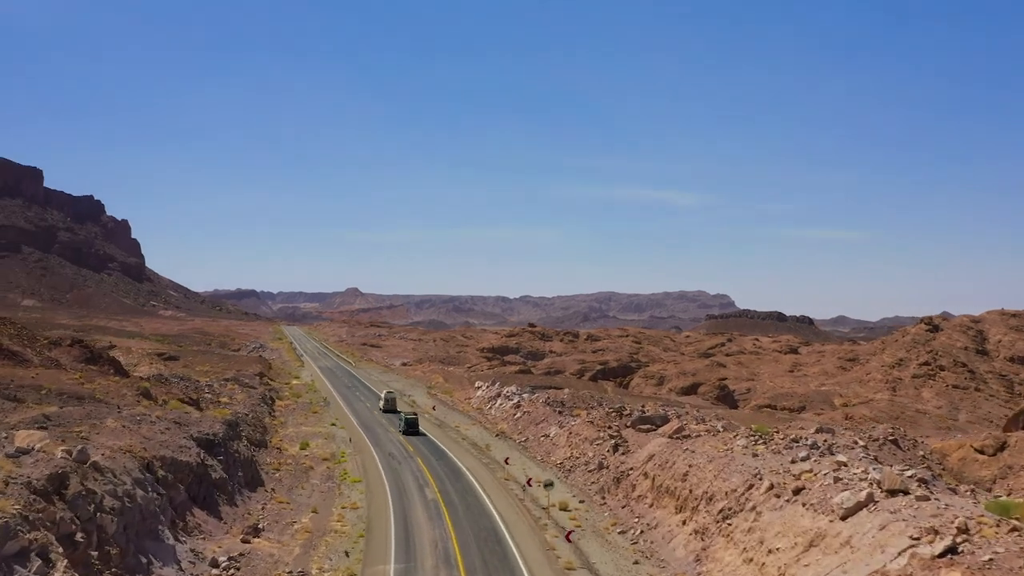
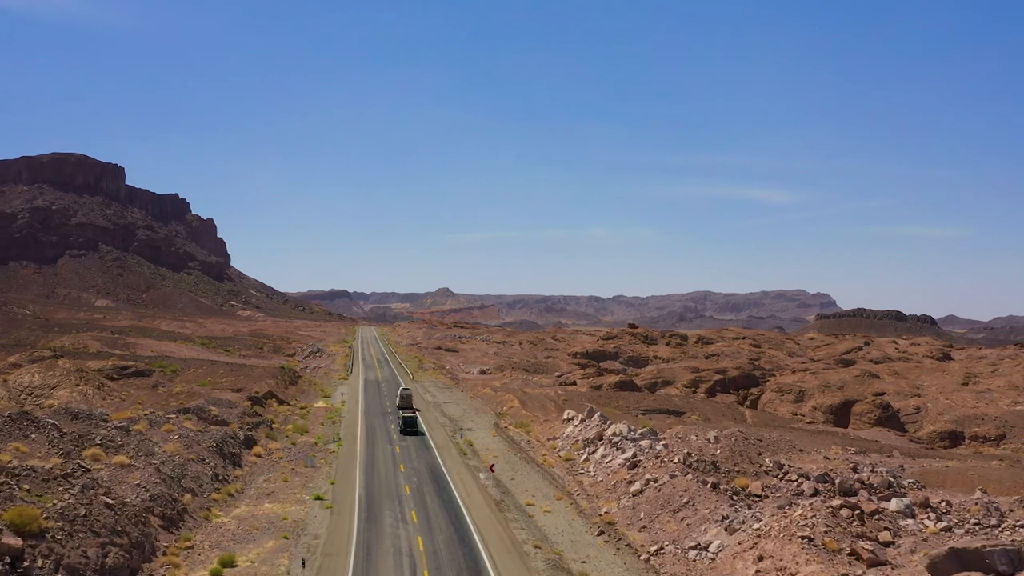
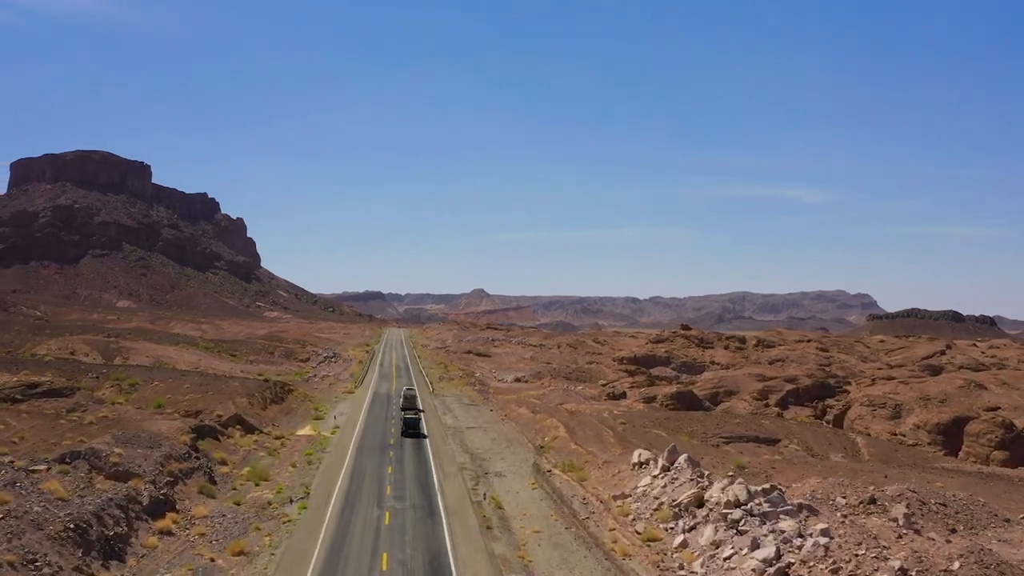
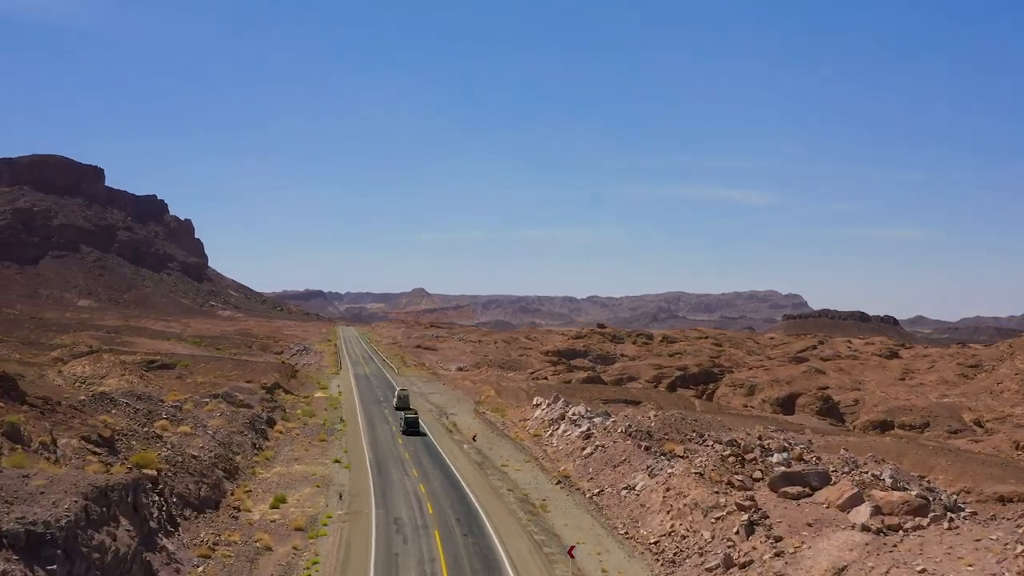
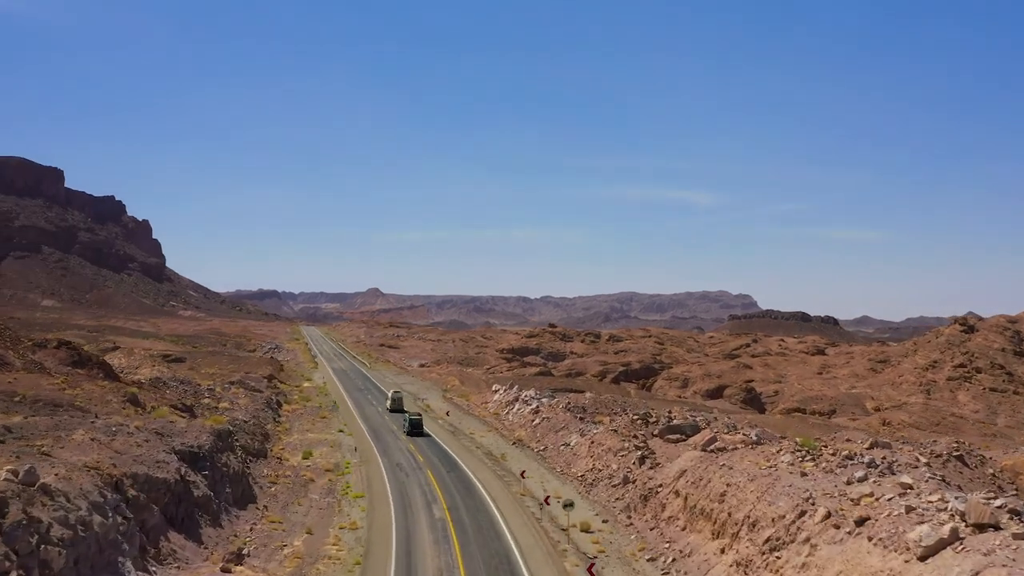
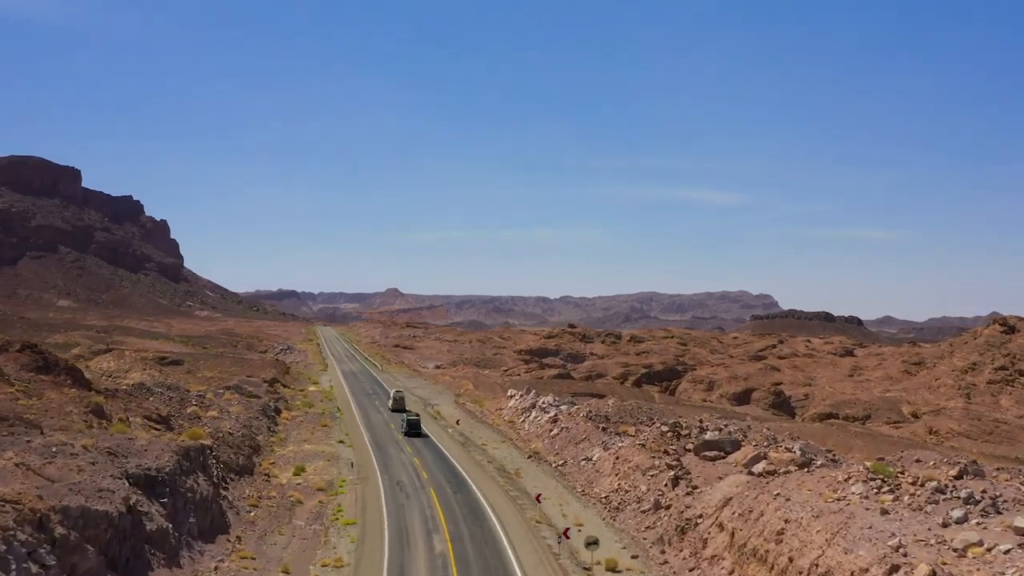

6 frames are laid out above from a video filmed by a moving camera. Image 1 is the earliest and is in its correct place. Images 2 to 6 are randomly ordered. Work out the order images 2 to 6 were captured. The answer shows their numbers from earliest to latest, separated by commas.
5, 6, 4, 2, 3
